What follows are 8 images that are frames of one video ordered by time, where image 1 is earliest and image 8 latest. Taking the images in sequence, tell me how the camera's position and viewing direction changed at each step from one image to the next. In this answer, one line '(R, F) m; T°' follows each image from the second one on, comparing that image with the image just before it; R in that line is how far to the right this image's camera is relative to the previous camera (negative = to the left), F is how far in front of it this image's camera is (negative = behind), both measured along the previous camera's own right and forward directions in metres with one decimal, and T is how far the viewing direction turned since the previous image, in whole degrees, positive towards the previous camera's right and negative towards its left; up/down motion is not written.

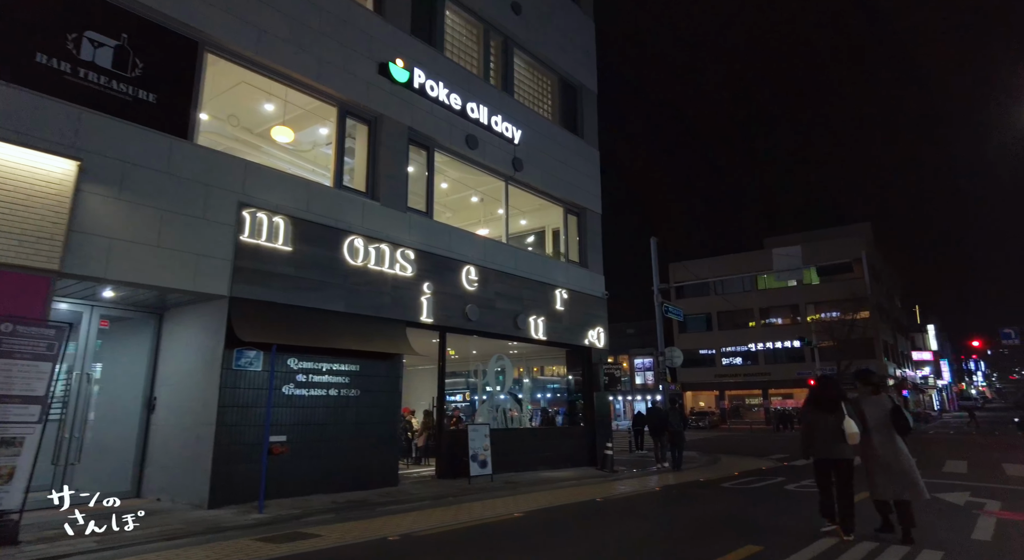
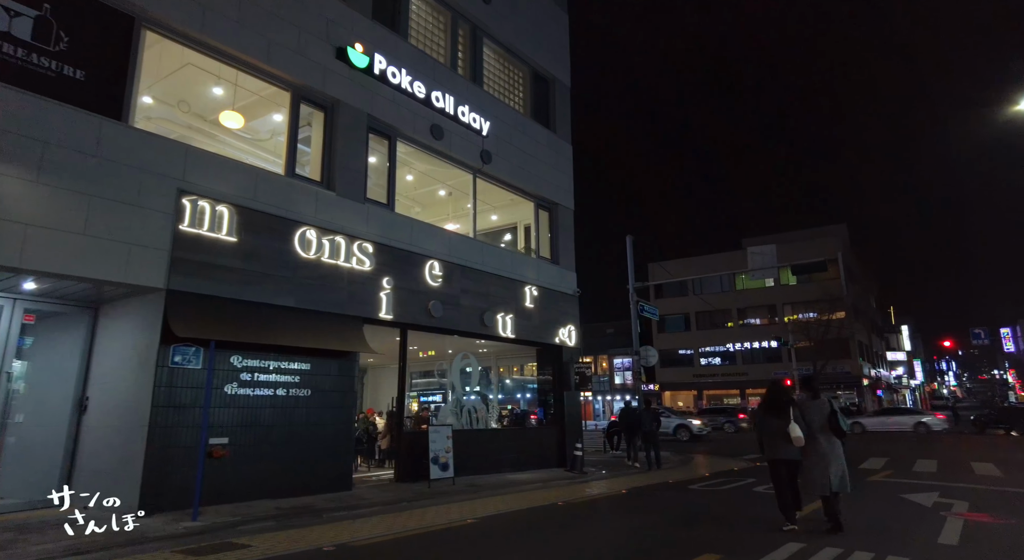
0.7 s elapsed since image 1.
(+0.4, +0.4) m; +2°
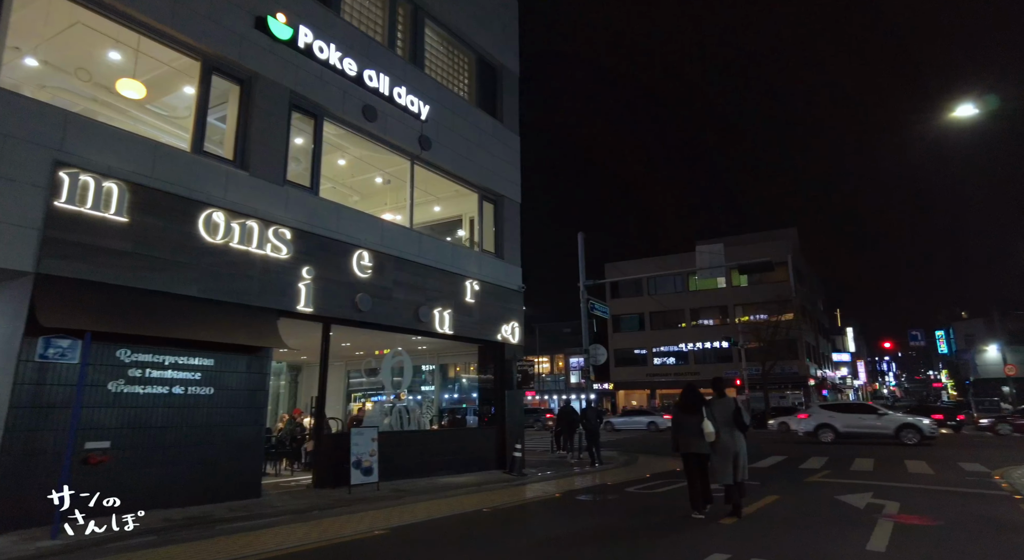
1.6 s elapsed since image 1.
(+0.5, +0.6) m; +4°
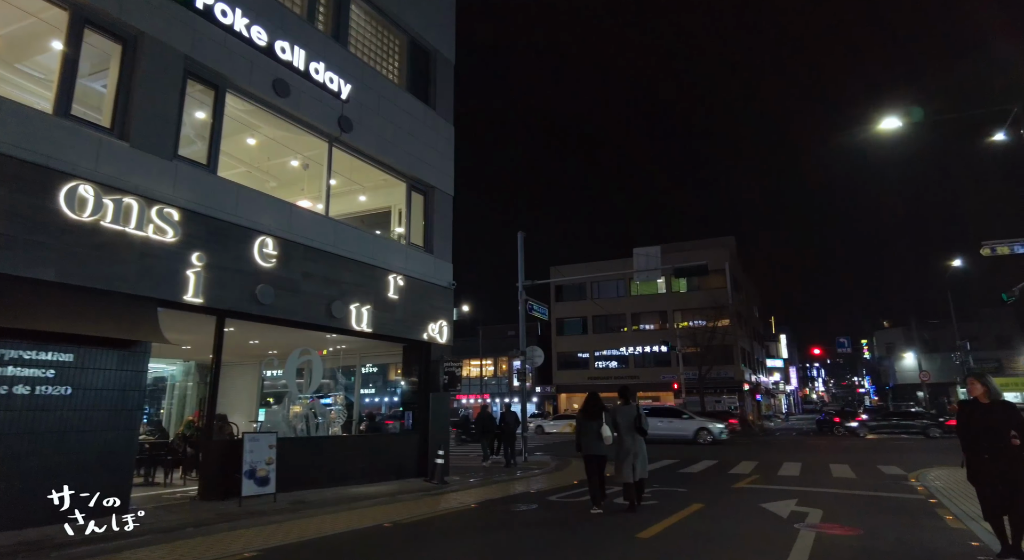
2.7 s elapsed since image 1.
(+0.5, +0.7) m; +5°
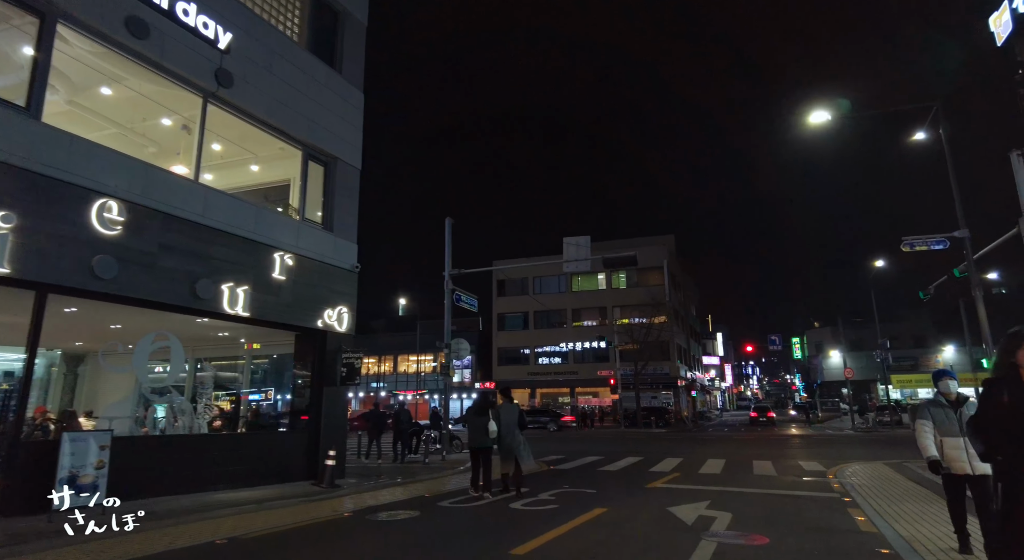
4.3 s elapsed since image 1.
(+0.9, +1.2) m; +5°
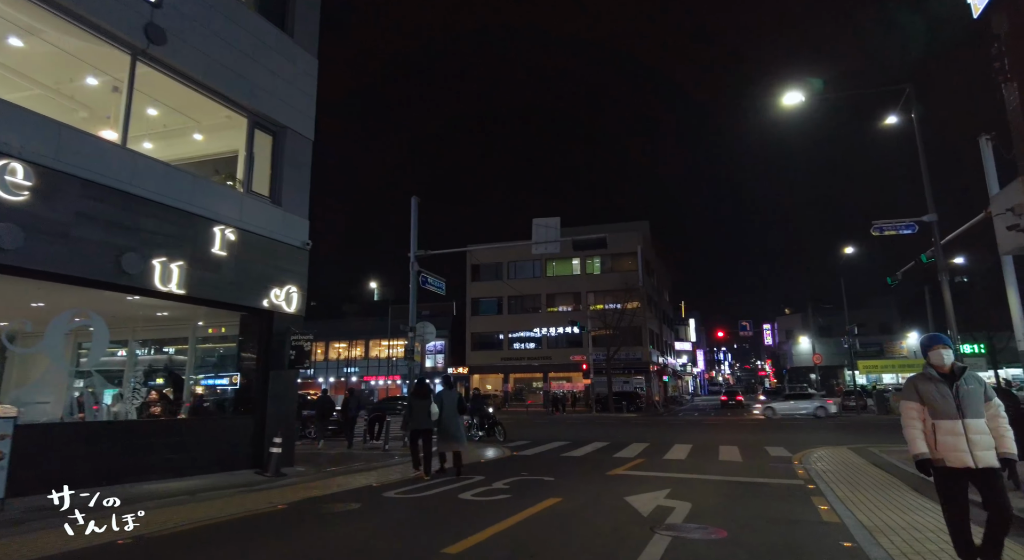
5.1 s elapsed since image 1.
(+0.4, +0.6) m; +2°
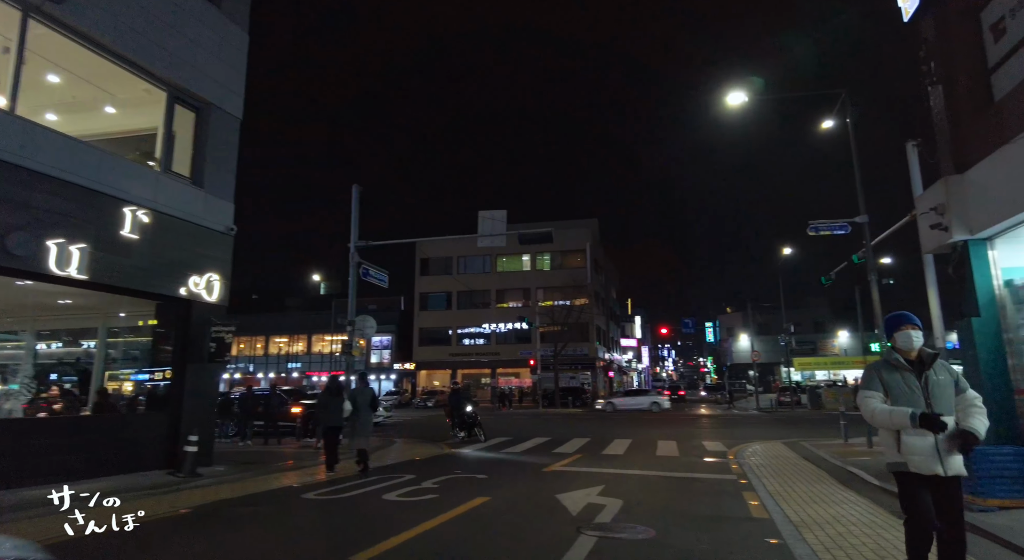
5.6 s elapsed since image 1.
(+0.3, +0.4) m; +5°
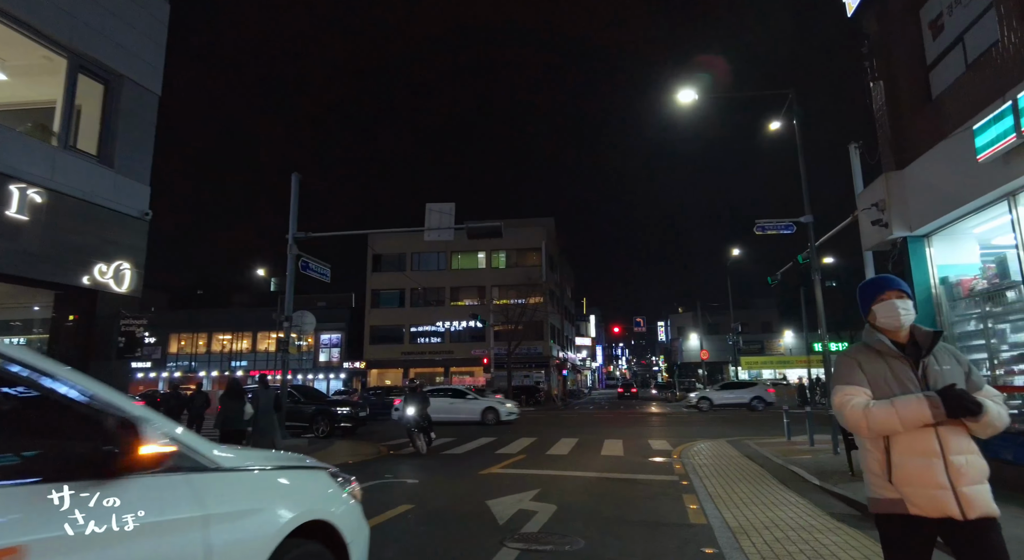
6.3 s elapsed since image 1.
(+0.4, +0.6) m; +4°
